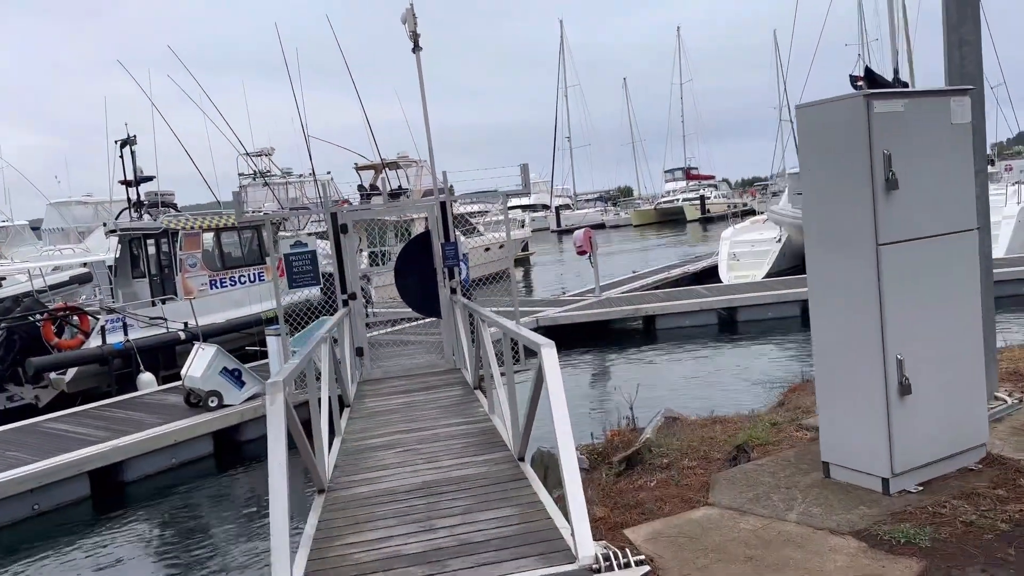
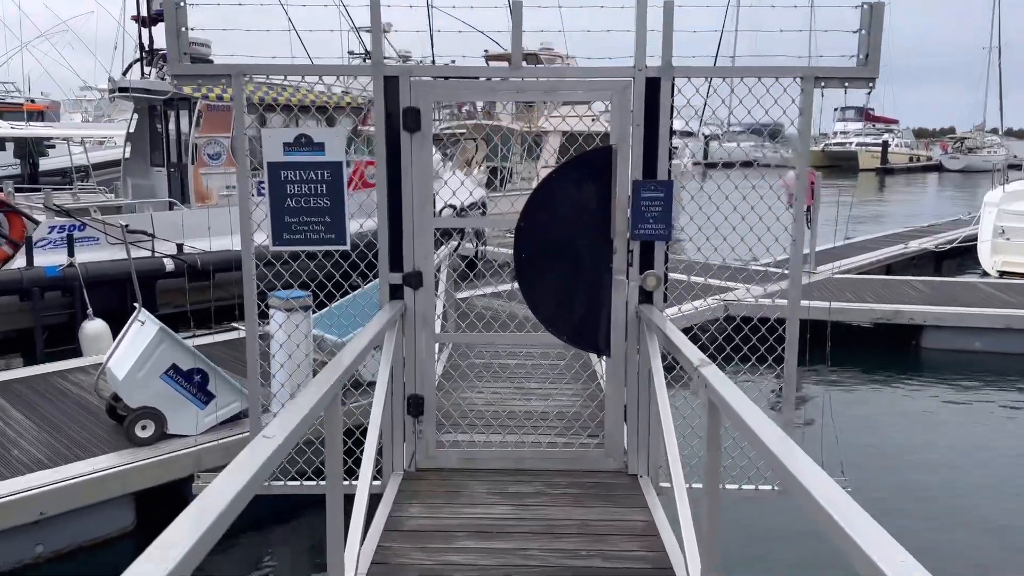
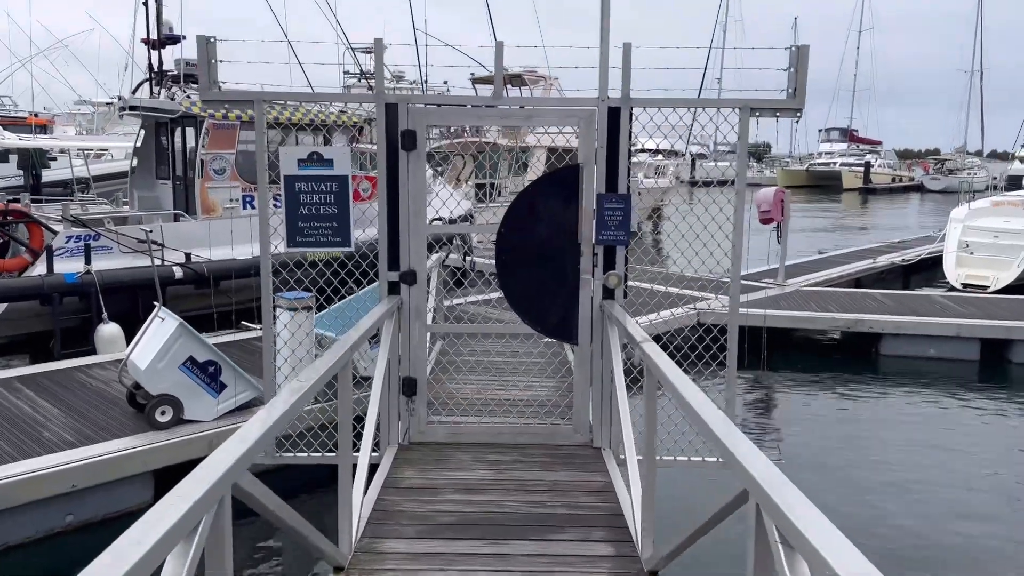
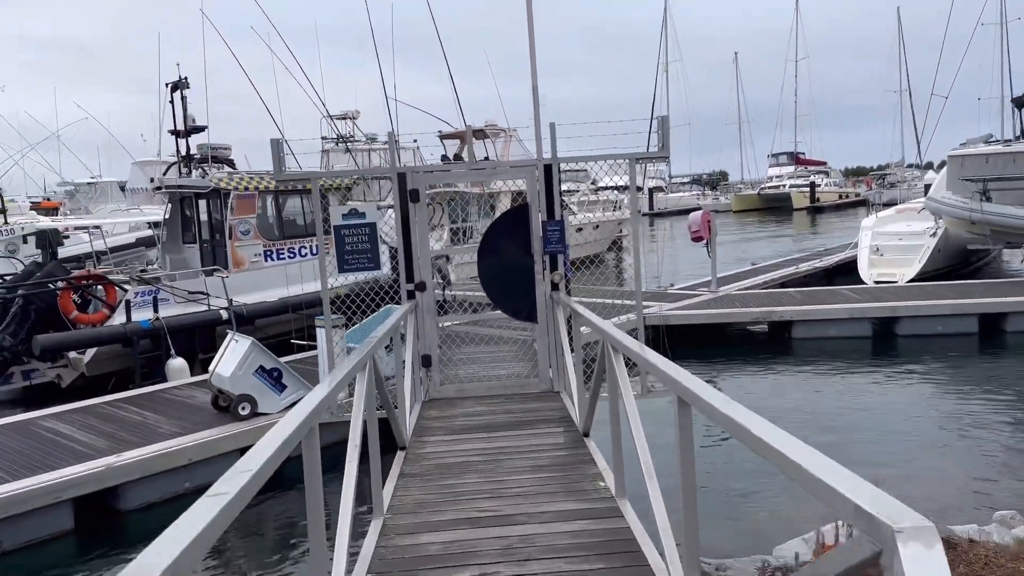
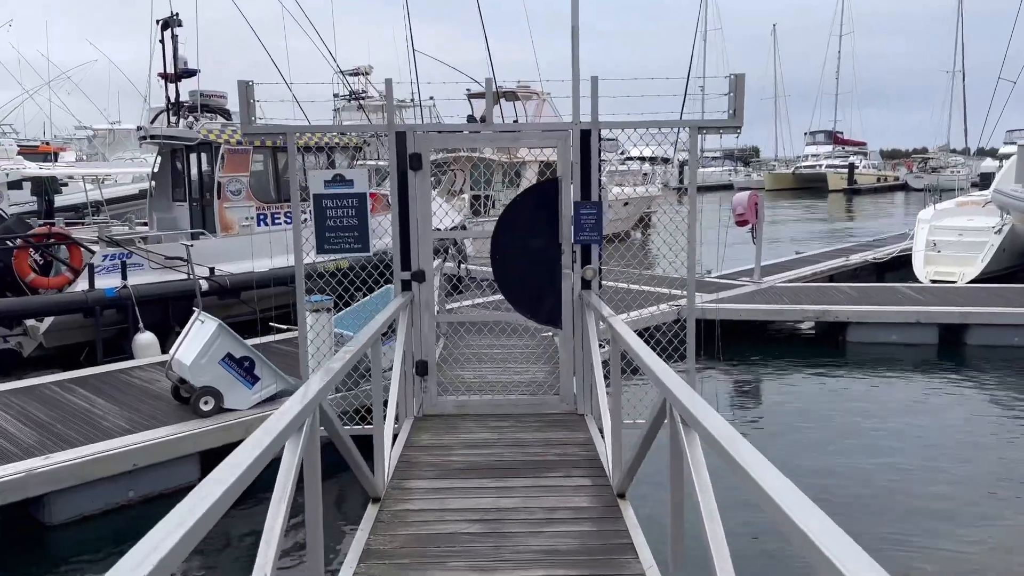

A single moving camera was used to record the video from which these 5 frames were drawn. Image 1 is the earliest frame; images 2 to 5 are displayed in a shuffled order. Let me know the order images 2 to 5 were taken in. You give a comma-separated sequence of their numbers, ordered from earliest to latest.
4, 5, 3, 2
